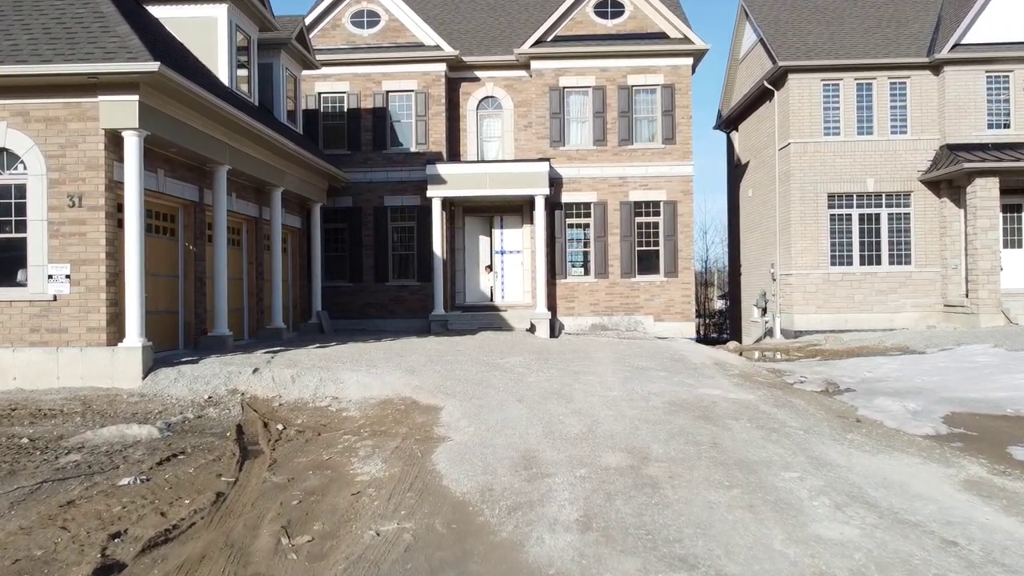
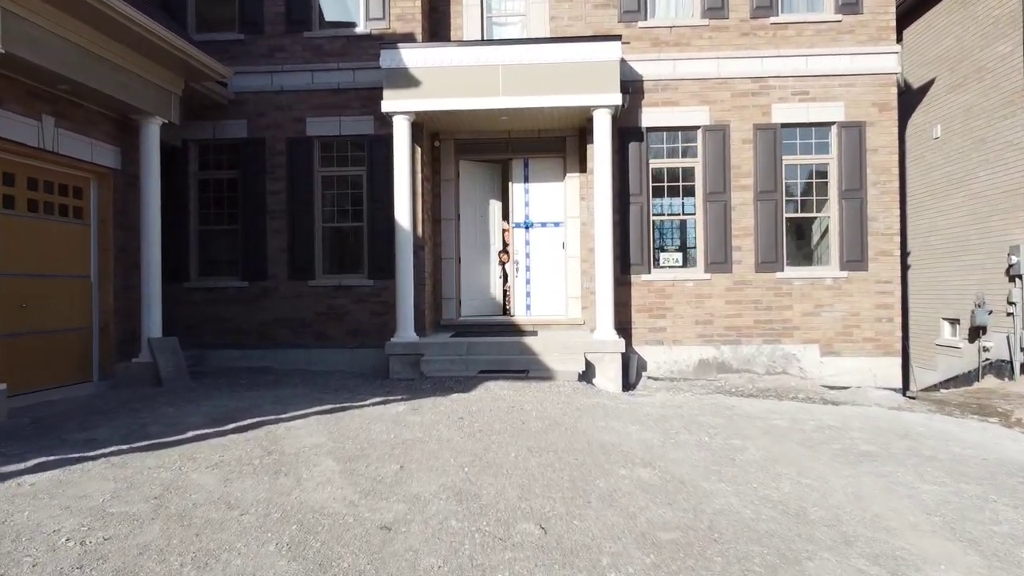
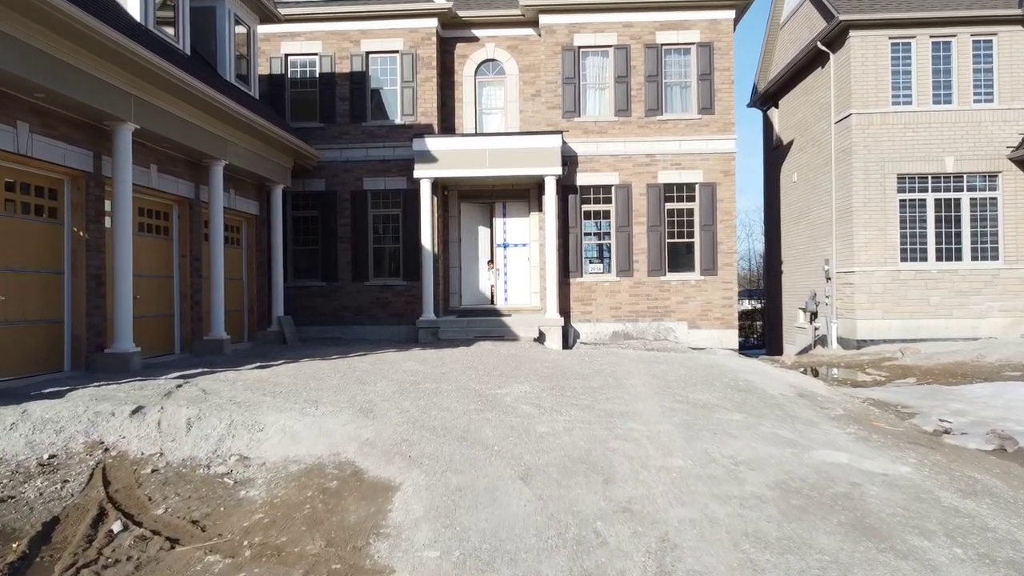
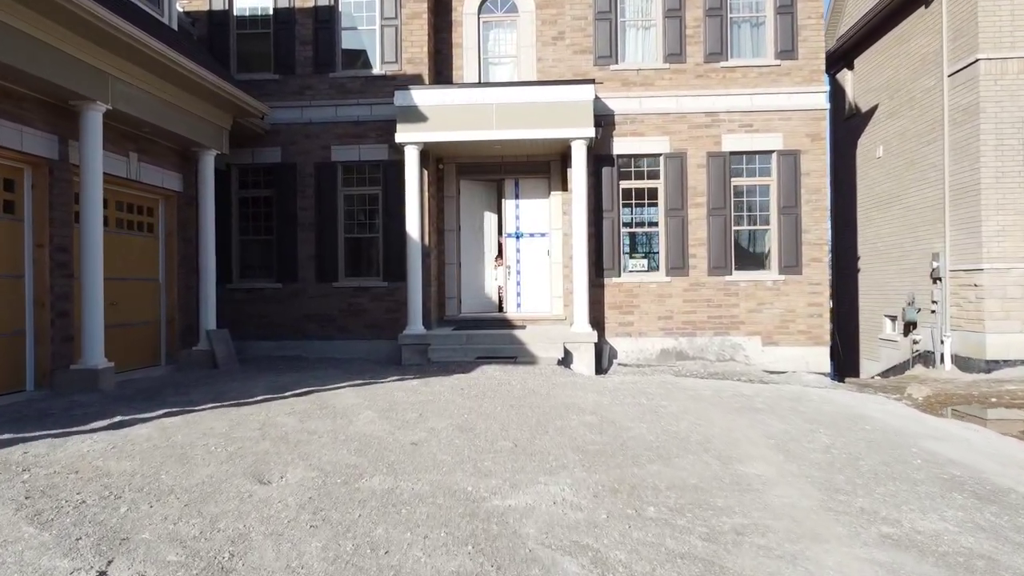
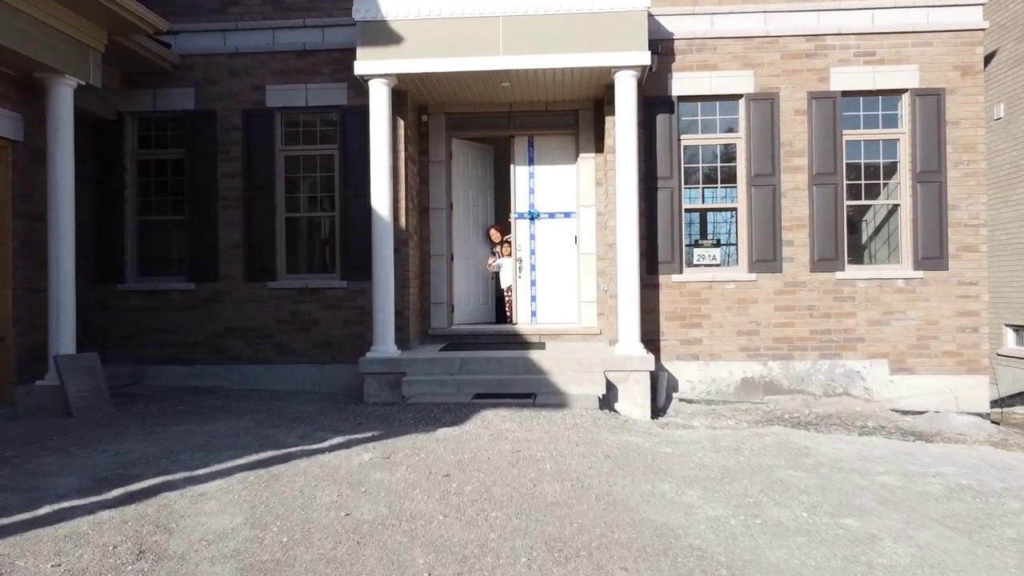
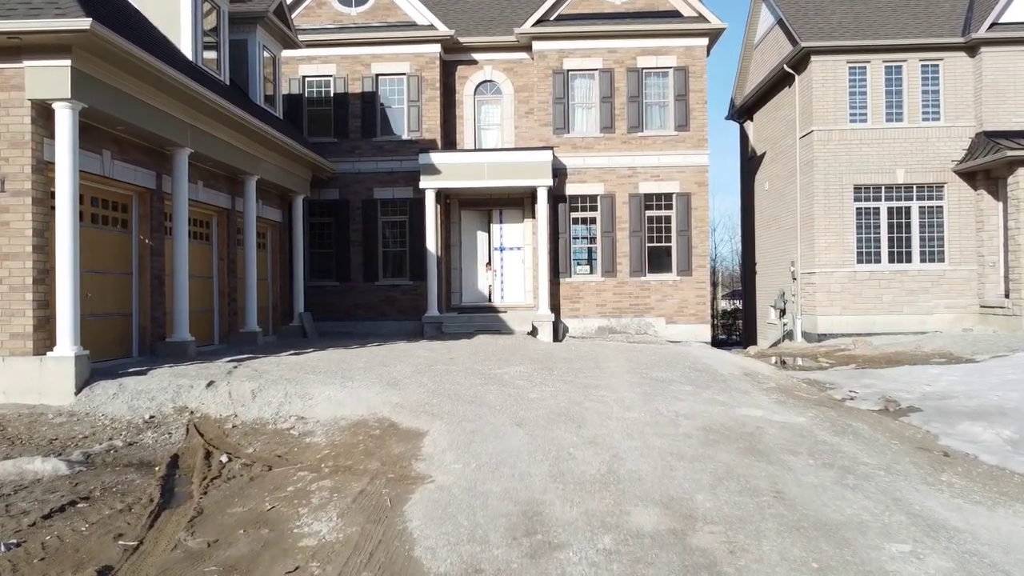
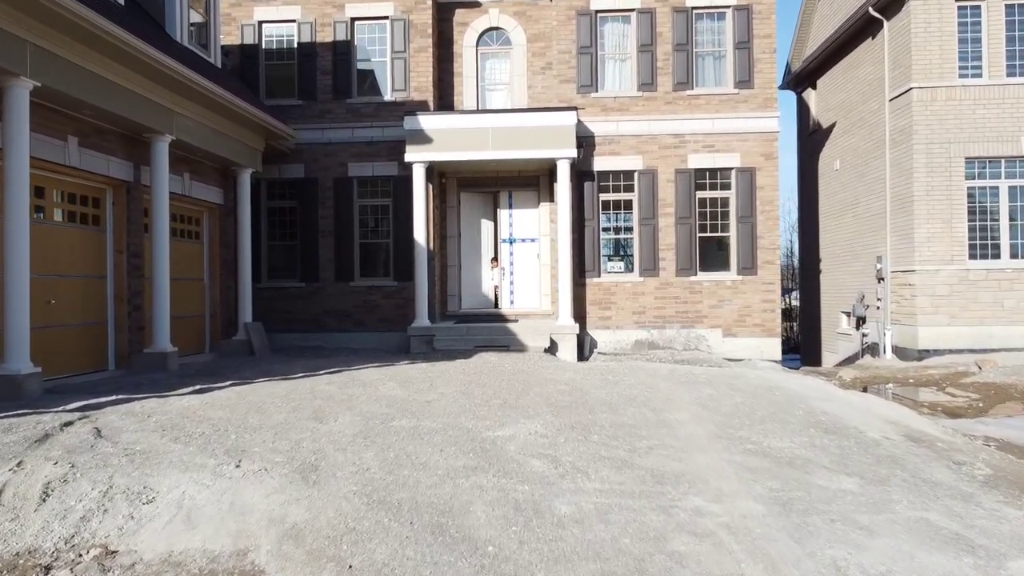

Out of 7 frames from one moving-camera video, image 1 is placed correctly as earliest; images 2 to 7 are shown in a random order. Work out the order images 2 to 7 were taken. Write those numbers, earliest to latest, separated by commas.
6, 3, 7, 4, 2, 5
